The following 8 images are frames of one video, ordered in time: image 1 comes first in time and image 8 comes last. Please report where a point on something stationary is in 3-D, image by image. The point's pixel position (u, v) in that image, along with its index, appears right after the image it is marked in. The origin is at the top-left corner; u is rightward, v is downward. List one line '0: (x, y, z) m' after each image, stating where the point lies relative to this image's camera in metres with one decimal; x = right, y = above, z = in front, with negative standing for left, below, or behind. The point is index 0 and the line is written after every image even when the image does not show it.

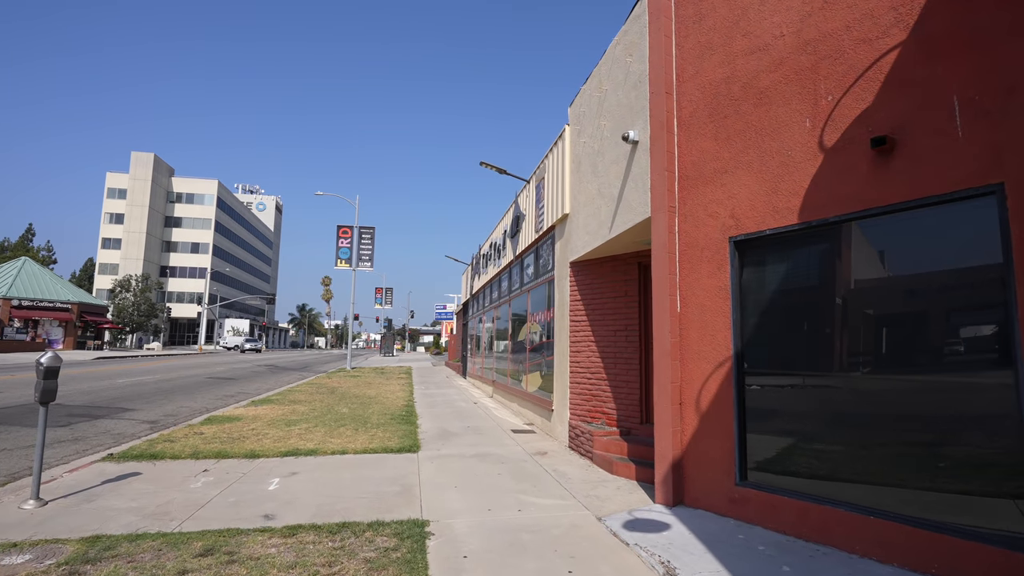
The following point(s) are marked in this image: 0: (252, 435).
0: (-4.7, -2.7, +9.8) m
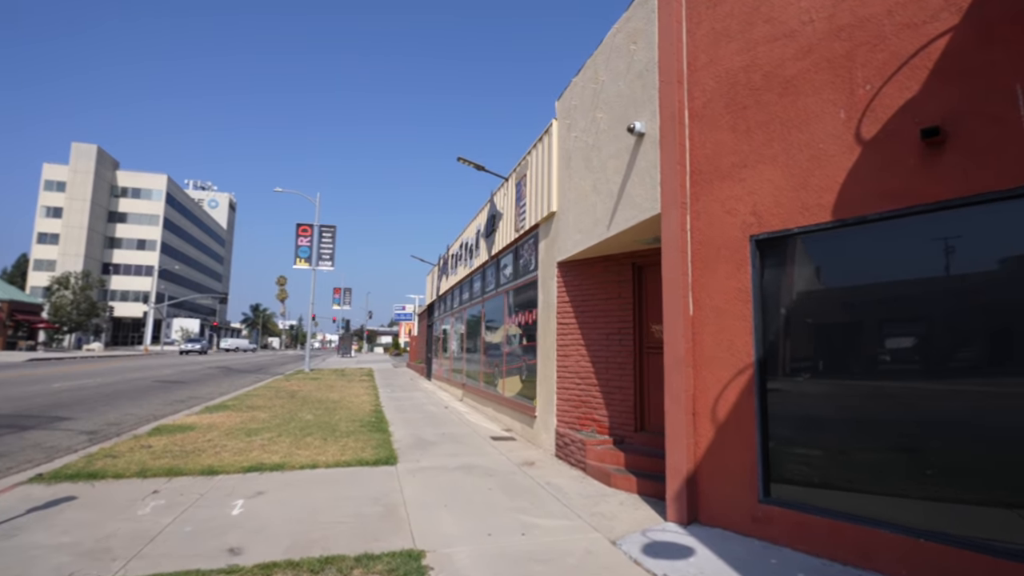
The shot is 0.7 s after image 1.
0: (-5.0, -2.6, +8.9) m
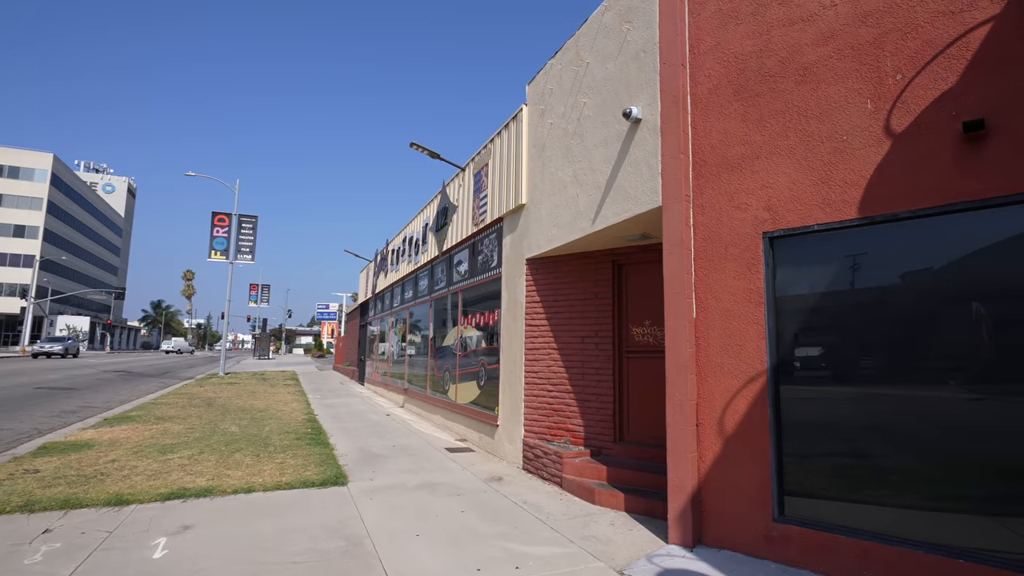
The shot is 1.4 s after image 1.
0: (-5.5, -2.5, +7.5) m
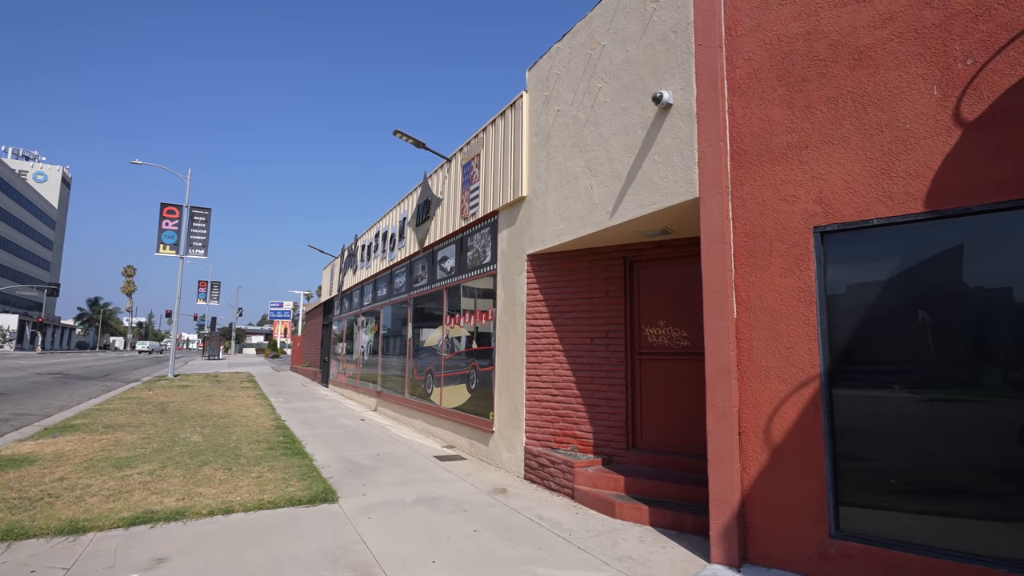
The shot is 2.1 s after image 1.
0: (-5.4, -2.4, +6.5) m
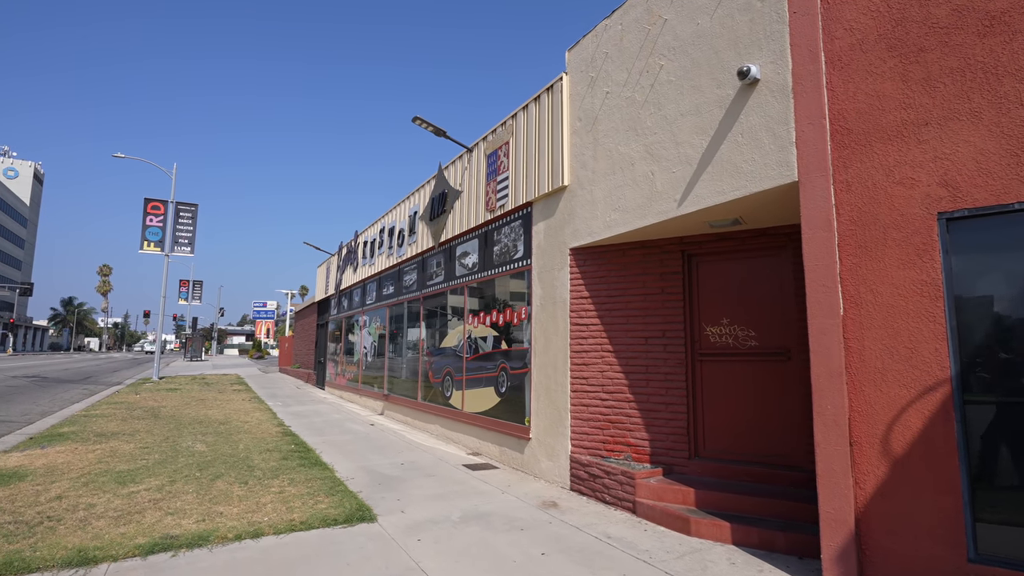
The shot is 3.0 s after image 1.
0: (-4.8, -2.4, +5.8) m
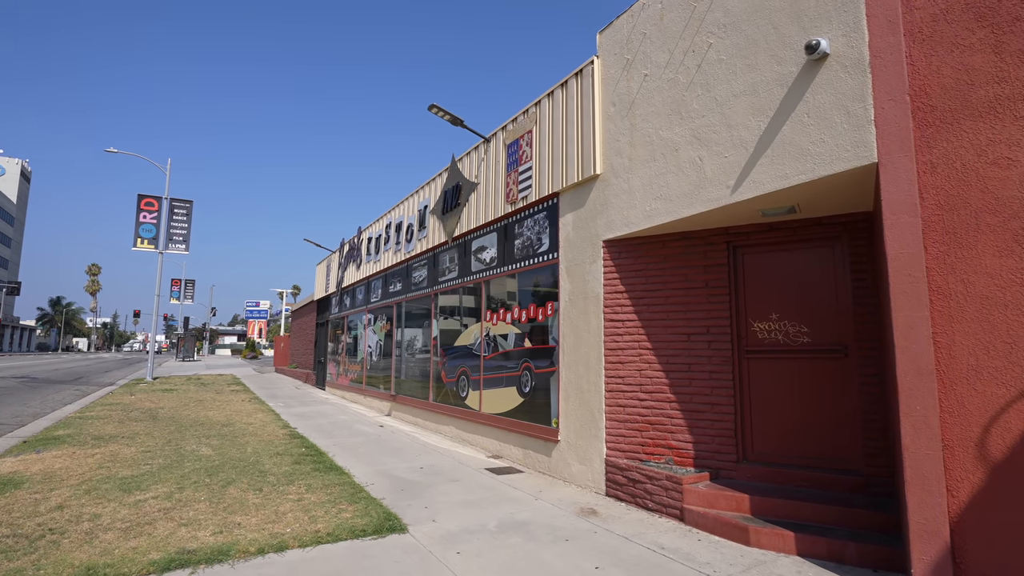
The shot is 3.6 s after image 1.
0: (-4.4, -2.3, +5.3) m
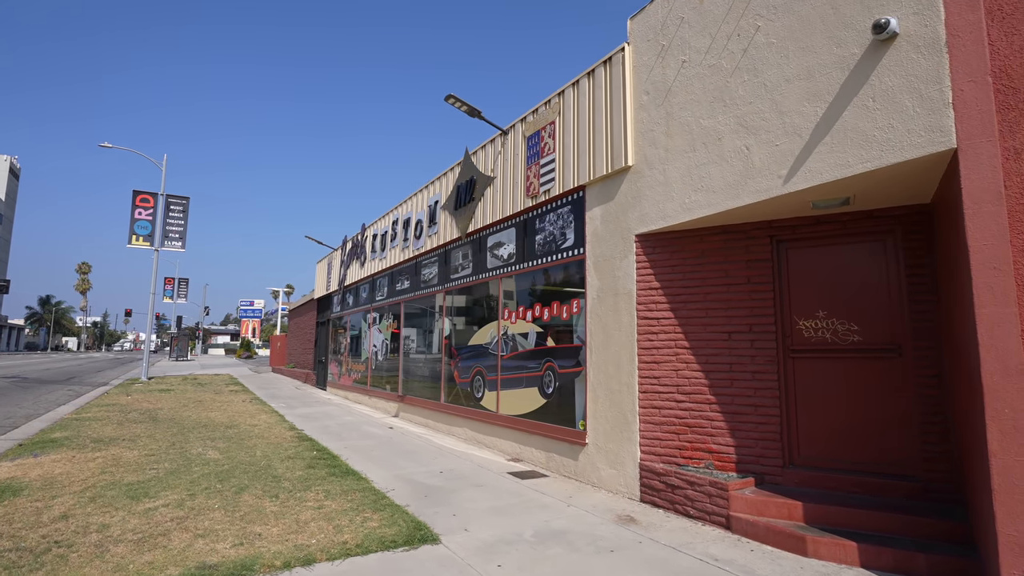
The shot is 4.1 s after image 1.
0: (-4.0, -2.3, +5.0) m
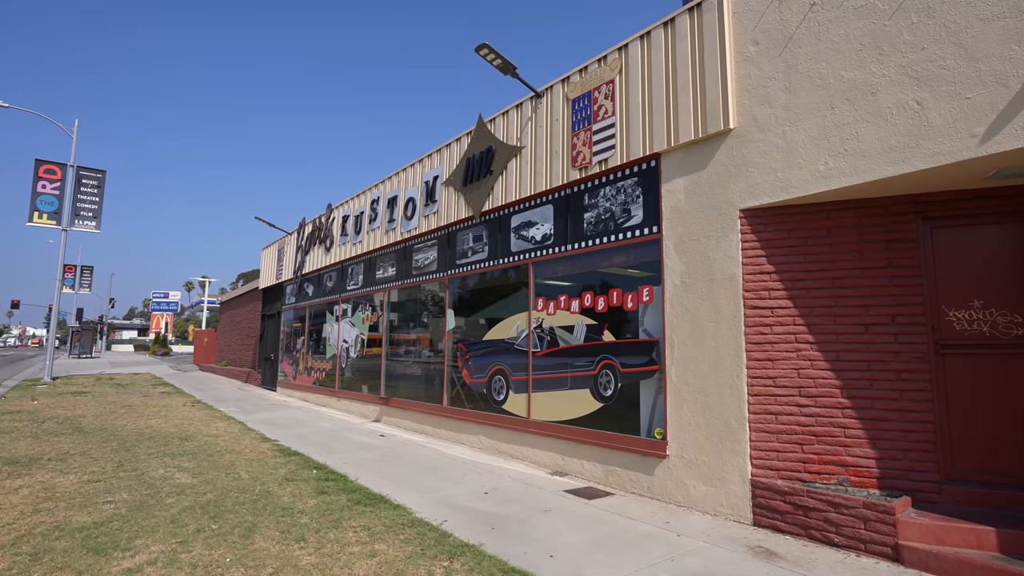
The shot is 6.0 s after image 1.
0: (-2.9, -2.0, +3.2) m
